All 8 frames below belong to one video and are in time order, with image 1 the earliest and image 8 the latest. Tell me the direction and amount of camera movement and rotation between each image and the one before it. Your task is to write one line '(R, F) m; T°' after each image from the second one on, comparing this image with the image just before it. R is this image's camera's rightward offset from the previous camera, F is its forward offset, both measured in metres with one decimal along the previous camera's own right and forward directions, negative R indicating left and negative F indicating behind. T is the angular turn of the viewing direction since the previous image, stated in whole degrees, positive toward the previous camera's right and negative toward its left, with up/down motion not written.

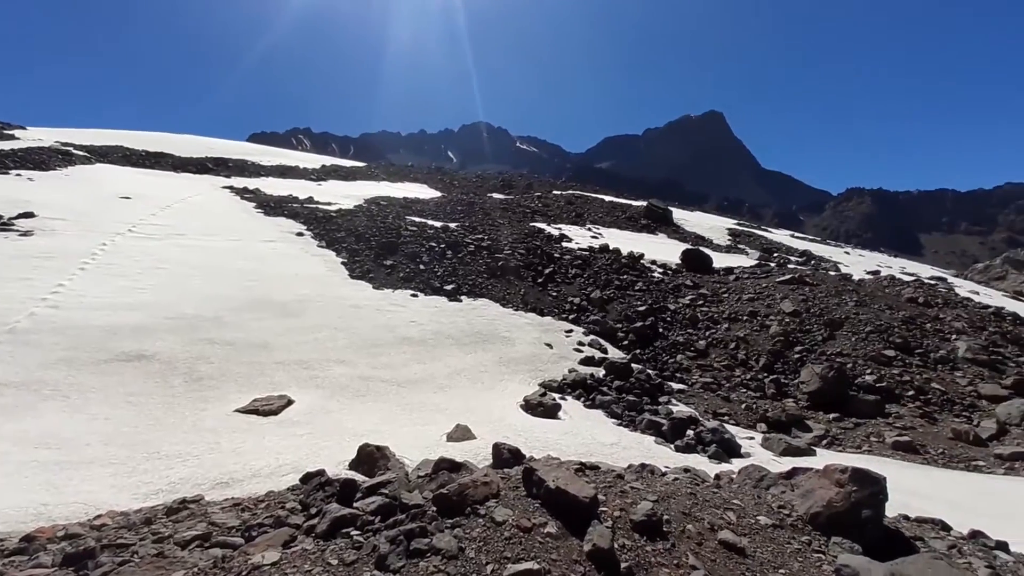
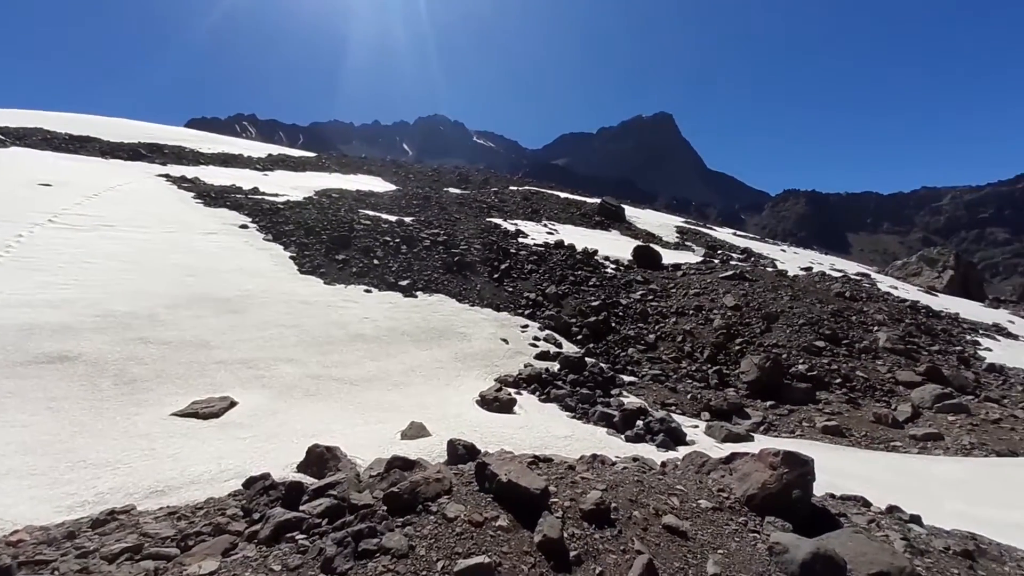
(+0.1, 0.0) m; +5°
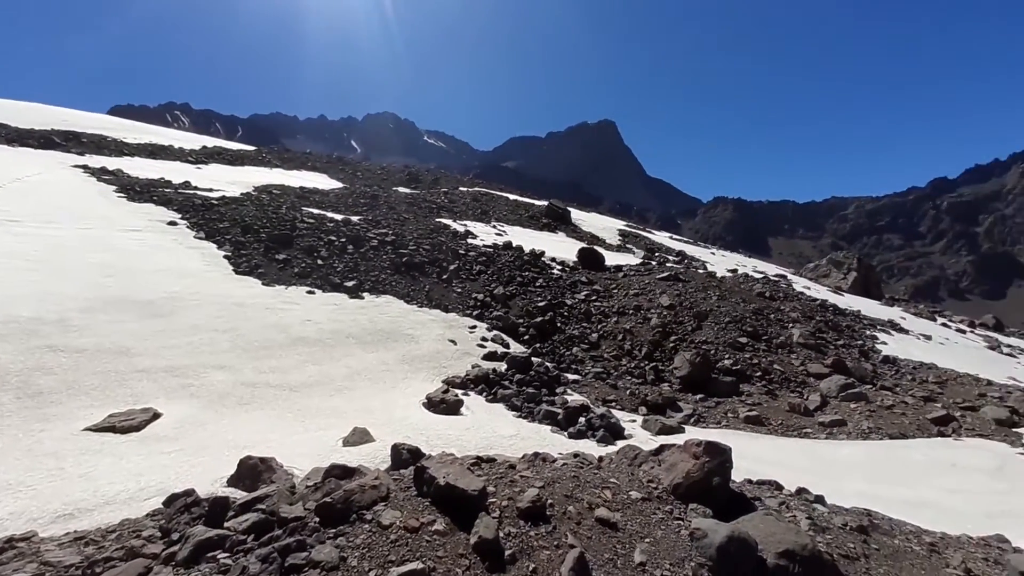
(+0.3, -0.2) m; +6°
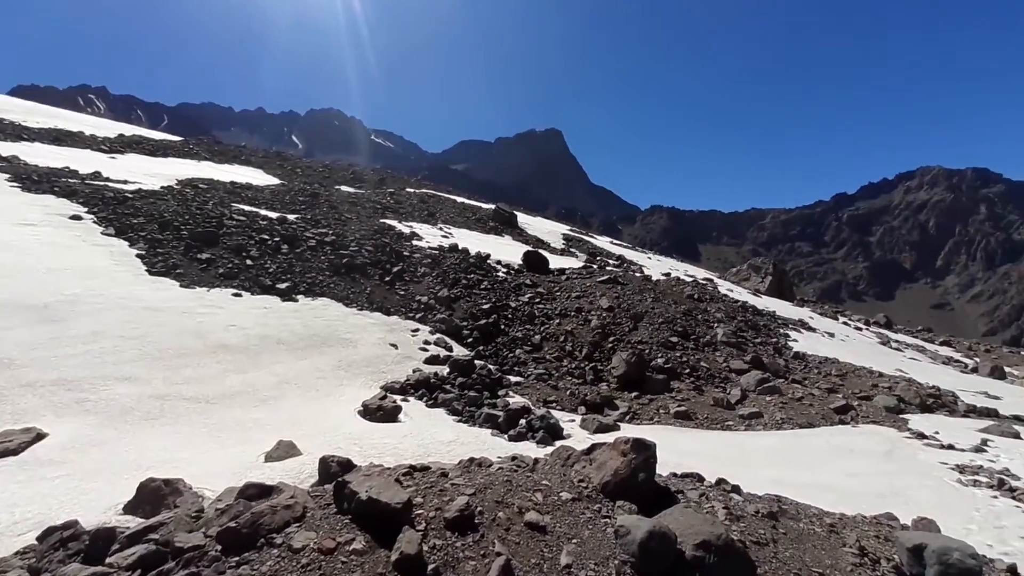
(+0.4, 0.0) m; +6°
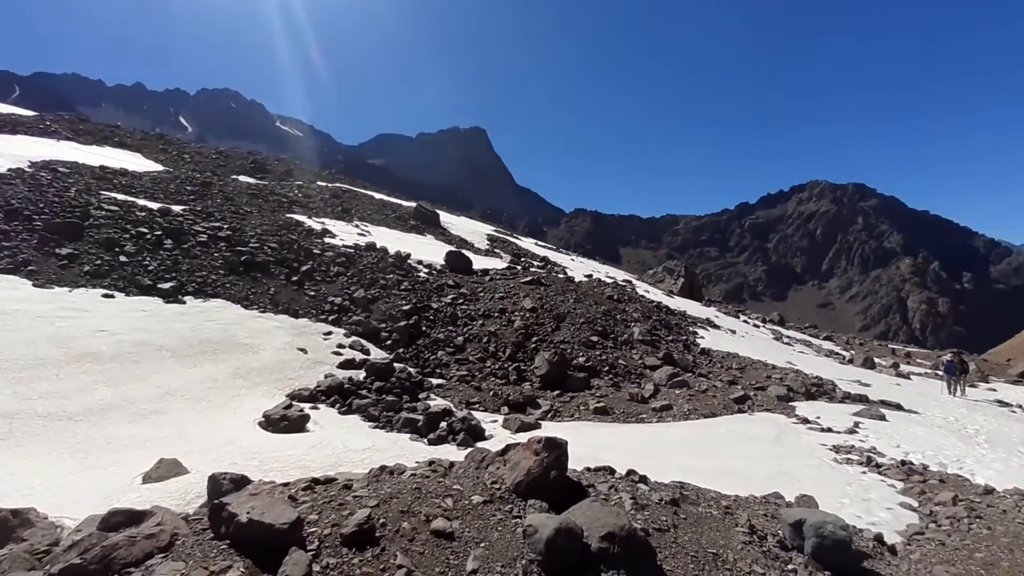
(+0.5, +0.2) m; +9°
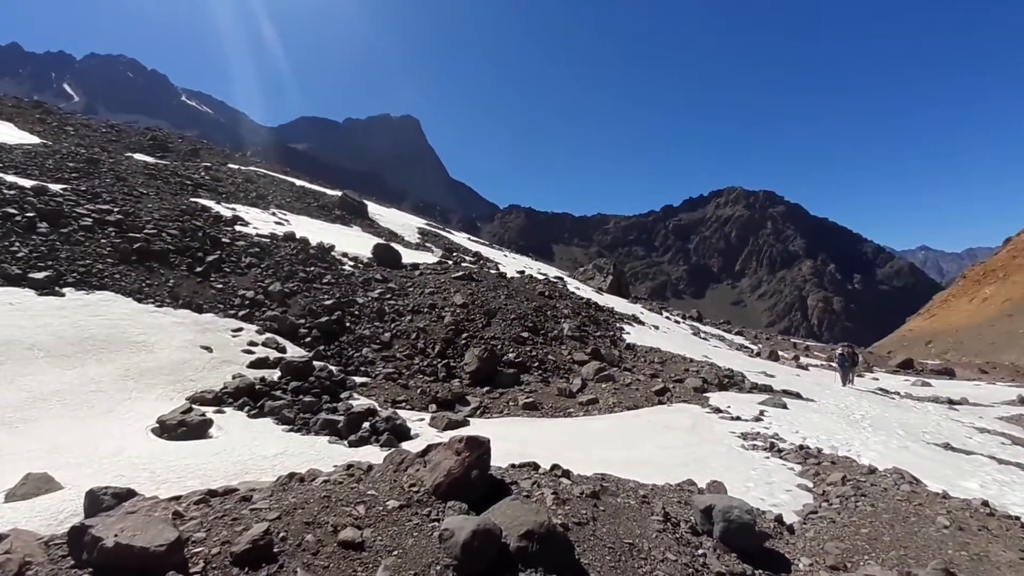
(+0.3, +0.2) m; +8°
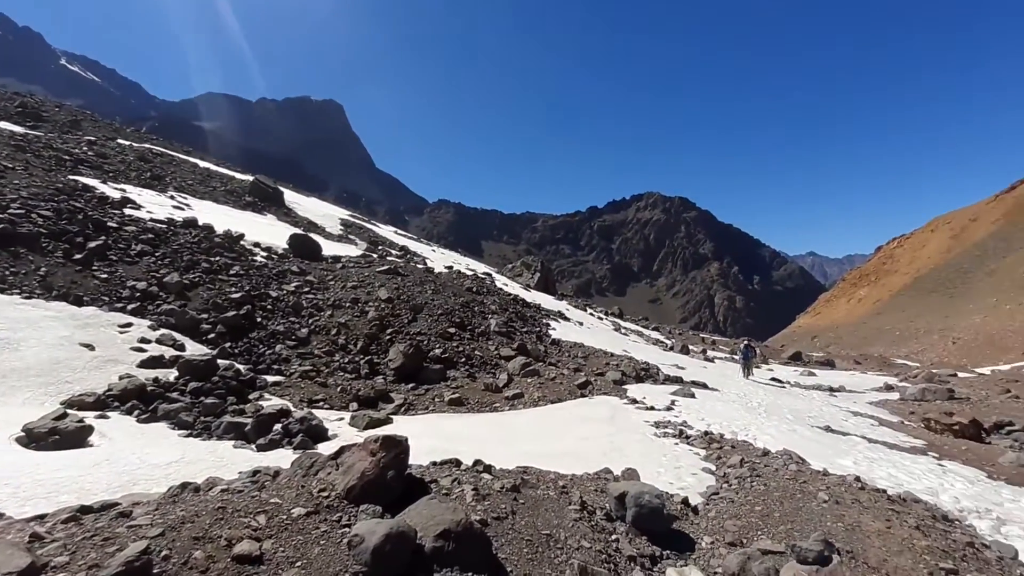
(+0.3, 0.0) m; +9°
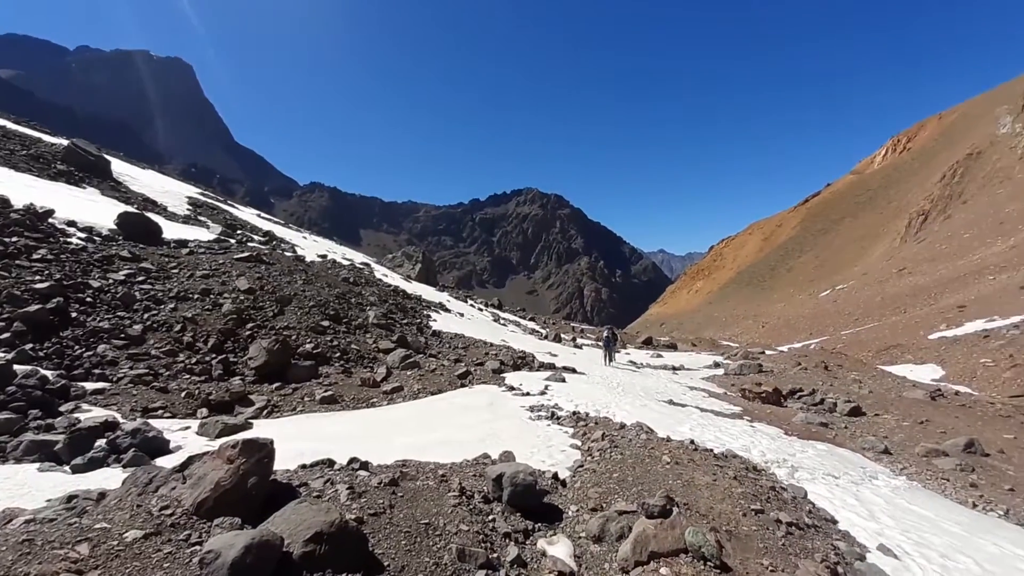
(0.0, -0.2) m; +15°
